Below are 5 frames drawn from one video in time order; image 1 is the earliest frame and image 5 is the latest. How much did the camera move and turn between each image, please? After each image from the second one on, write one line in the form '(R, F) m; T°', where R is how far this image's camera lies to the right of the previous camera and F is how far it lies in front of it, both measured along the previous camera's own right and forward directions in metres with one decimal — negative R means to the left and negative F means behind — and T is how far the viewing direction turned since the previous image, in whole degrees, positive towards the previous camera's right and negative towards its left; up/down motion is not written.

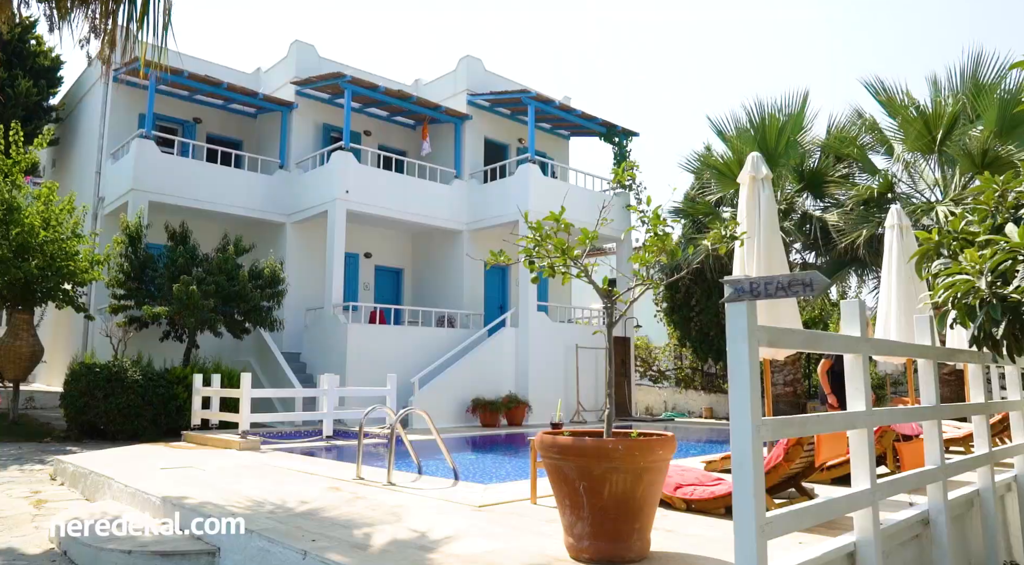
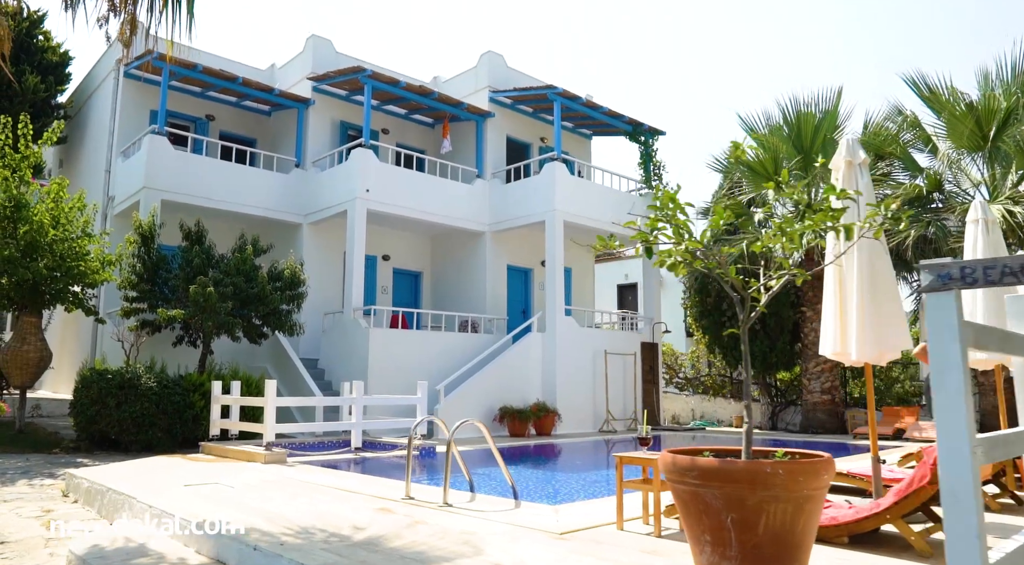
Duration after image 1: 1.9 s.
(-0.5, +0.7) m; 0°
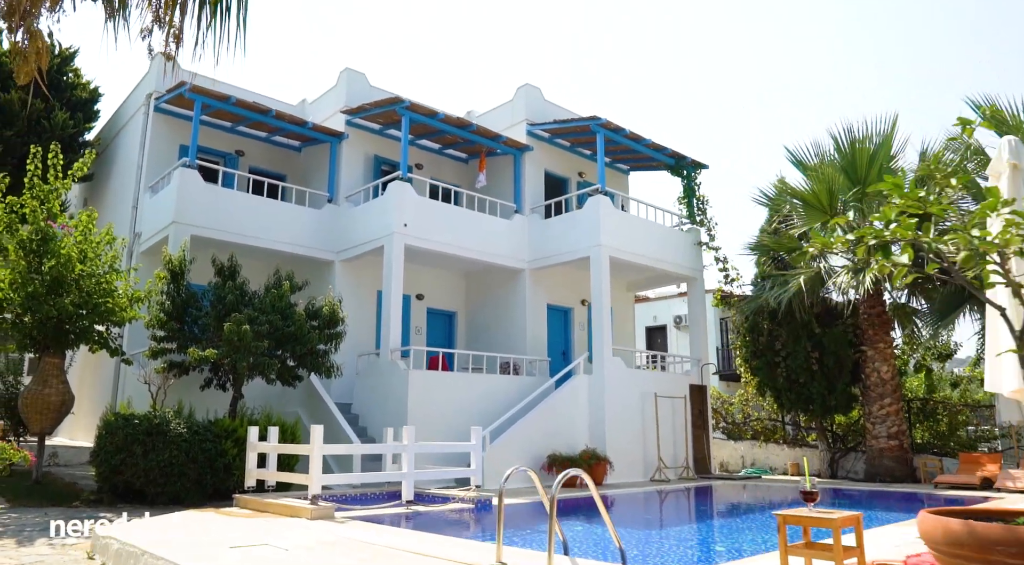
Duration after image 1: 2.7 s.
(-0.6, +0.8) m; -1°
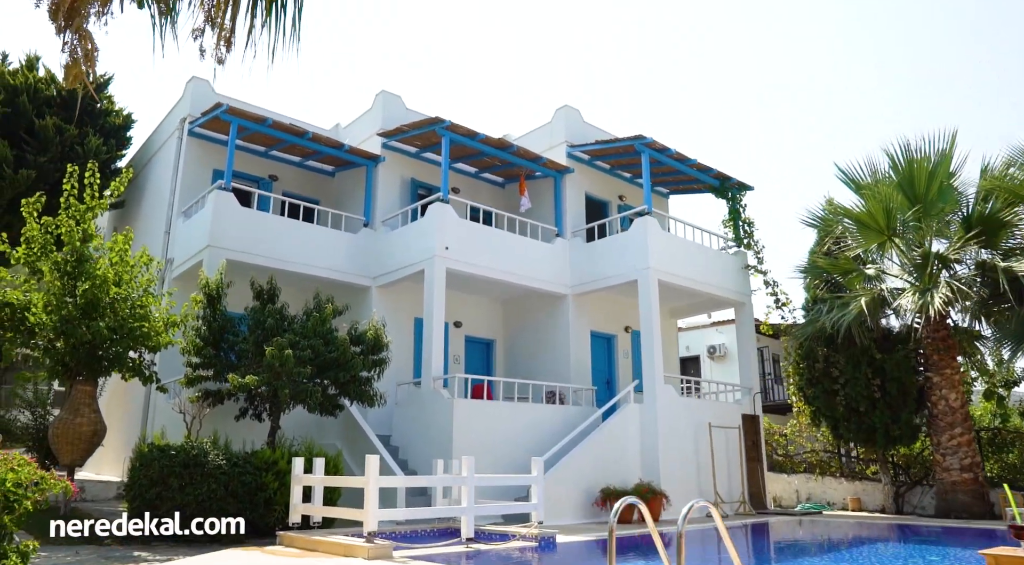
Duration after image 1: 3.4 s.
(-0.5, +0.6) m; -1°
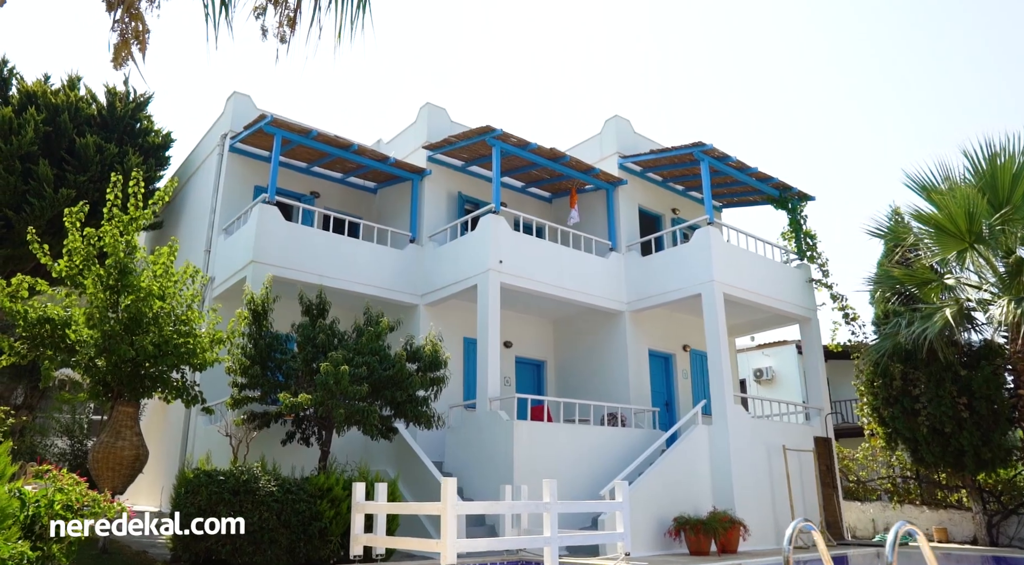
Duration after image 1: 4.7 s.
(-0.6, +0.7) m; -2°
